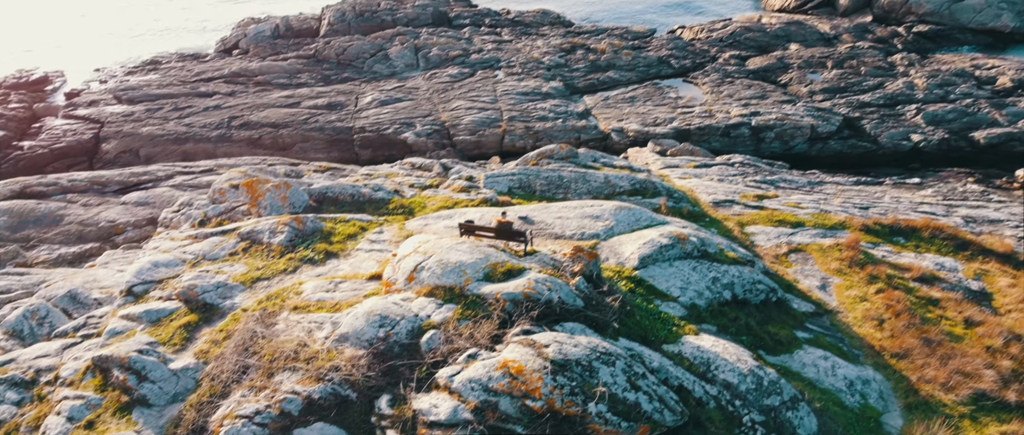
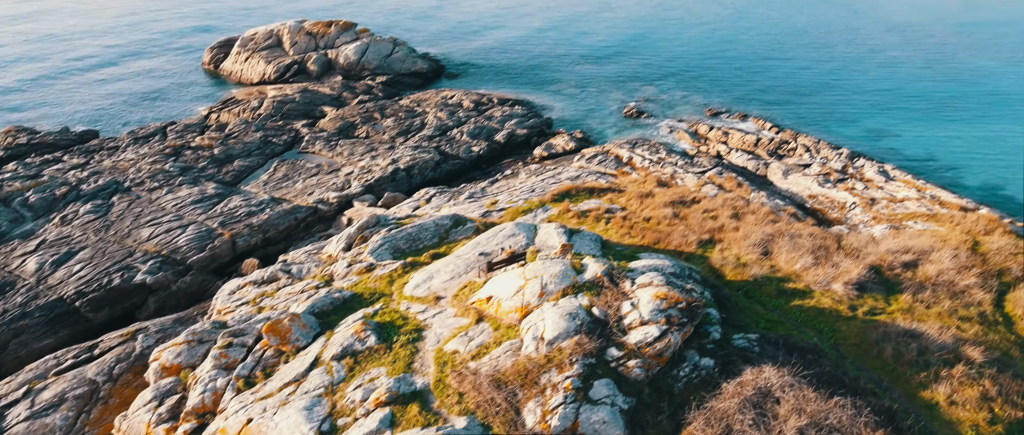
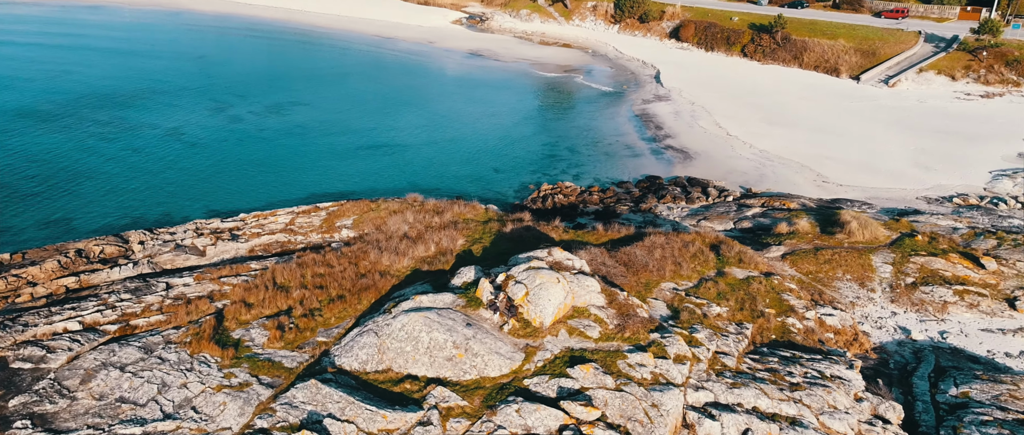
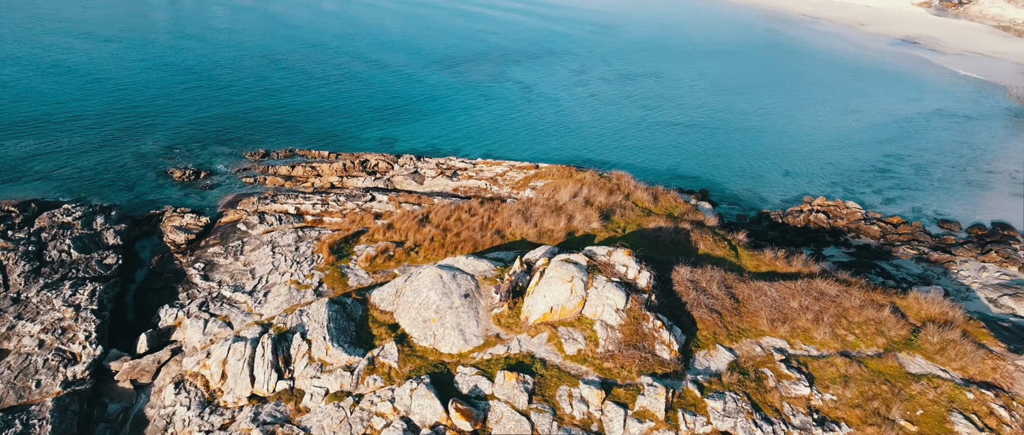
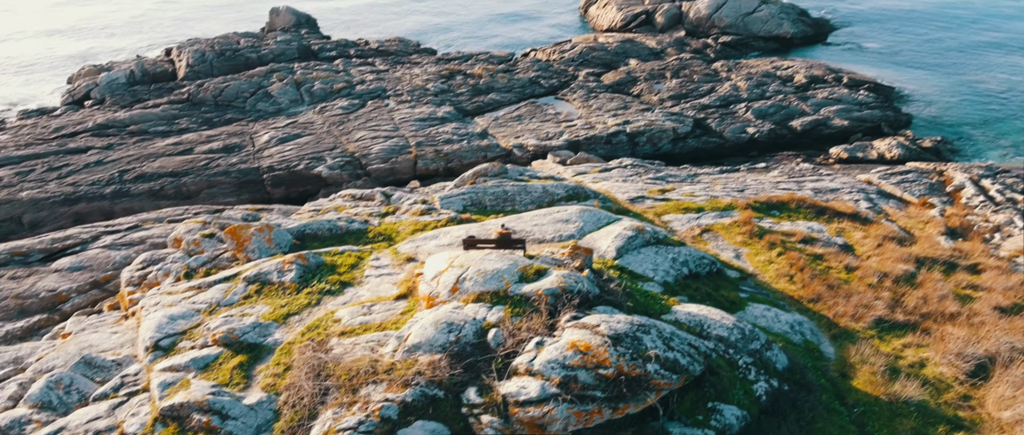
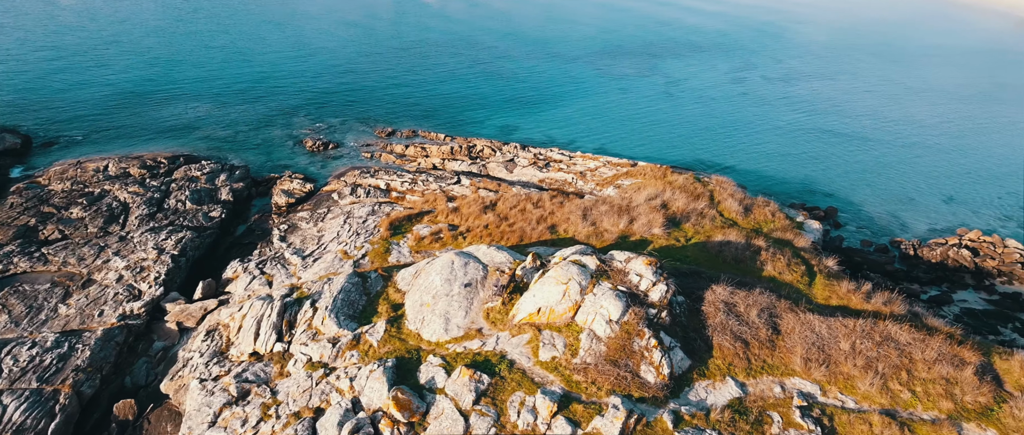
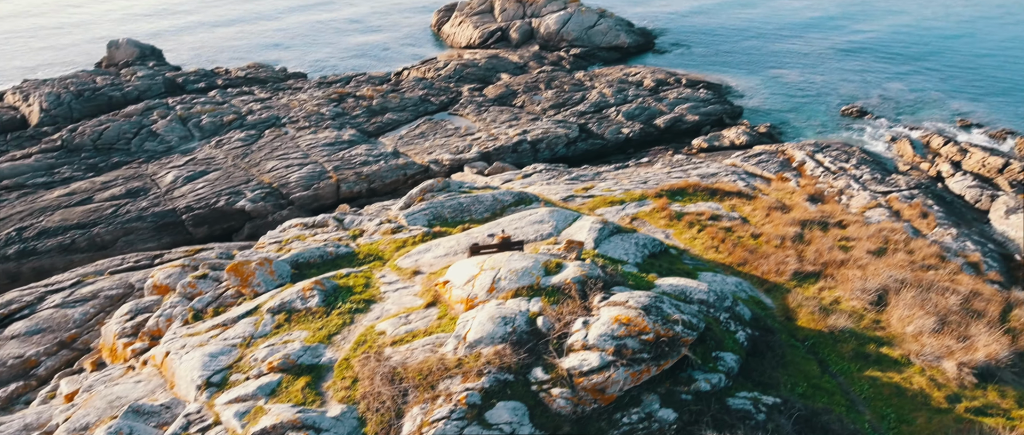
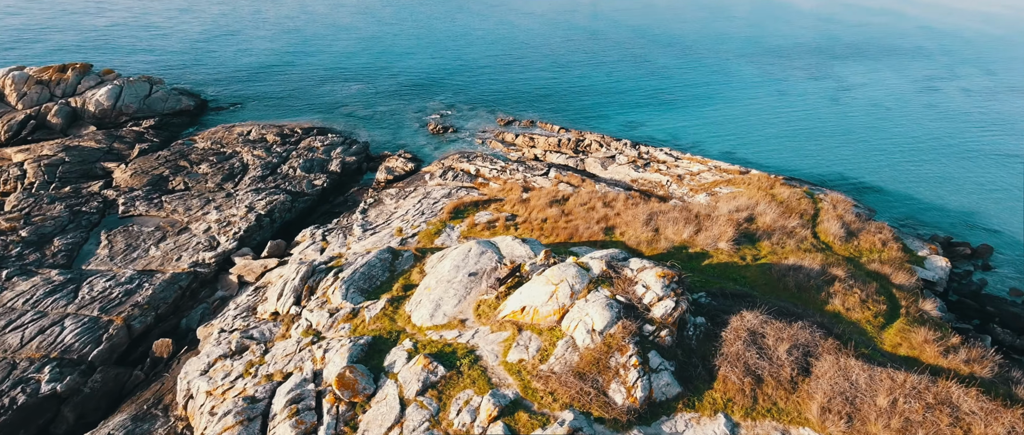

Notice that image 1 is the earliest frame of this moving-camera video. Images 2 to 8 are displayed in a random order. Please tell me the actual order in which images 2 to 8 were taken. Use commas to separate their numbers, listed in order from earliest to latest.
5, 7, 2, 8, 6, 4, 3
